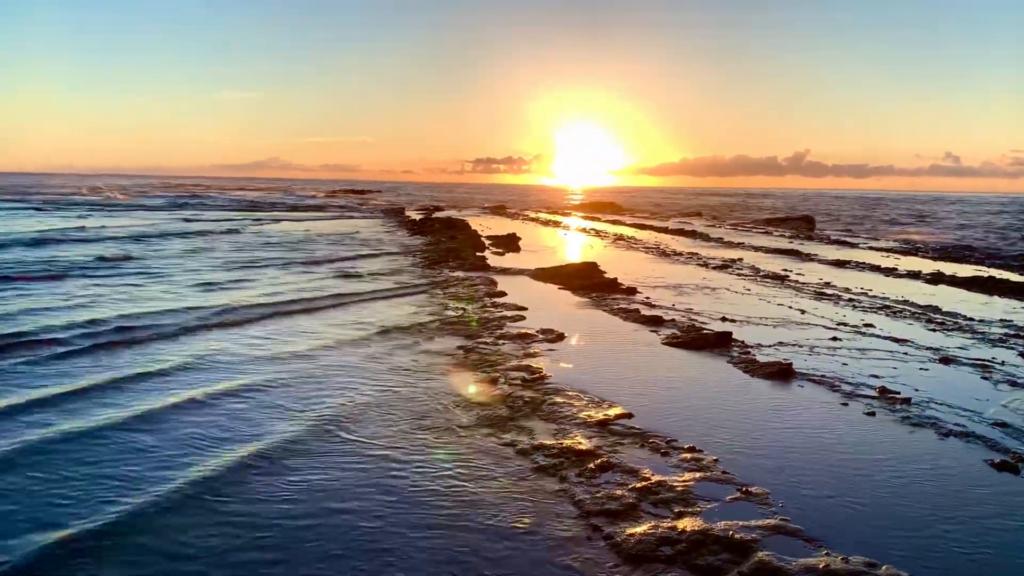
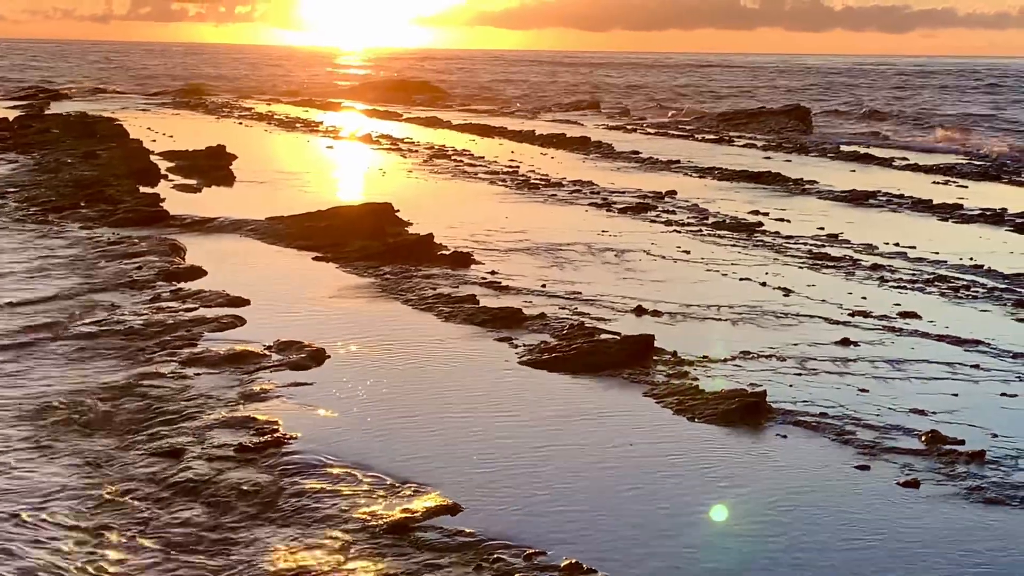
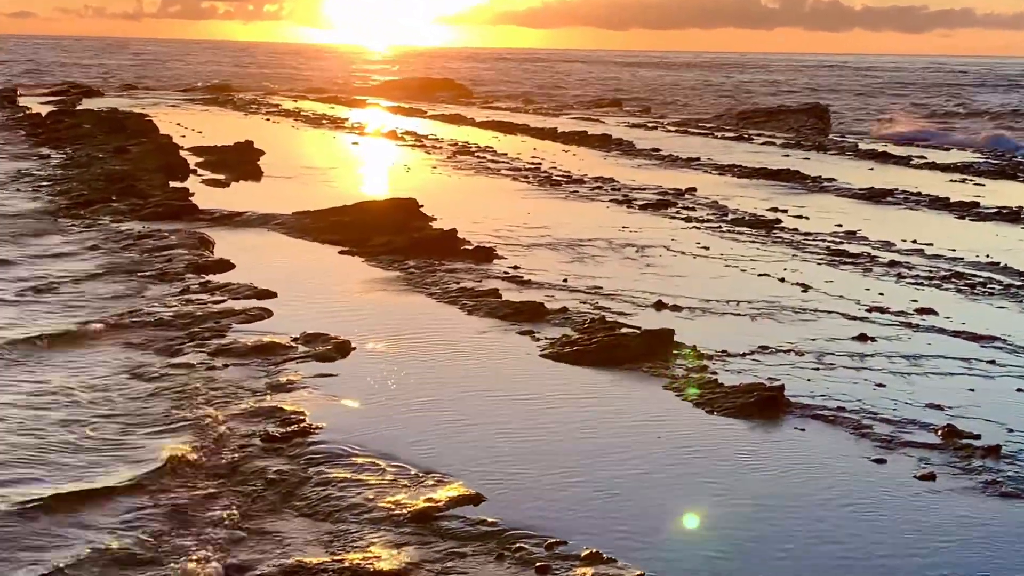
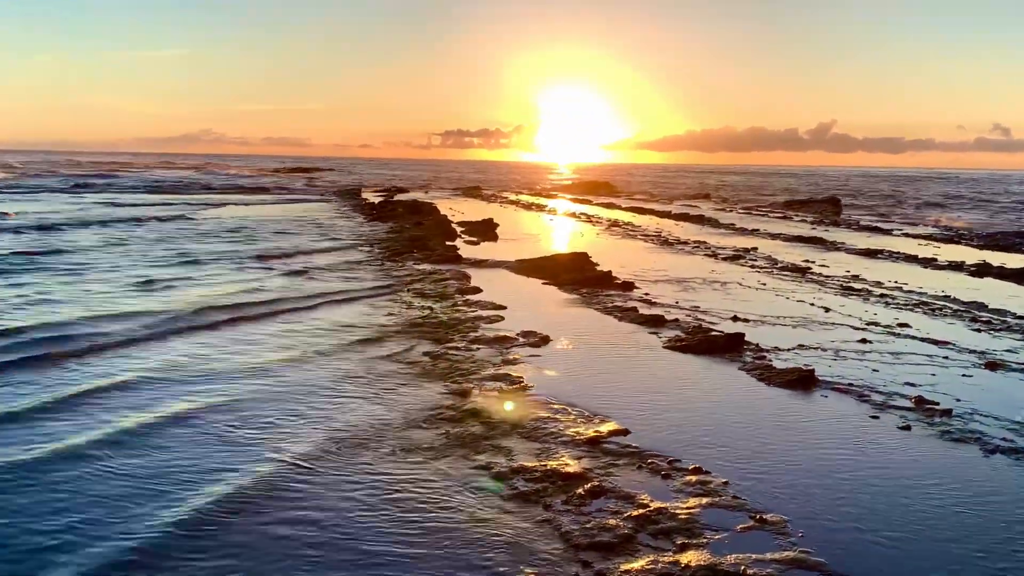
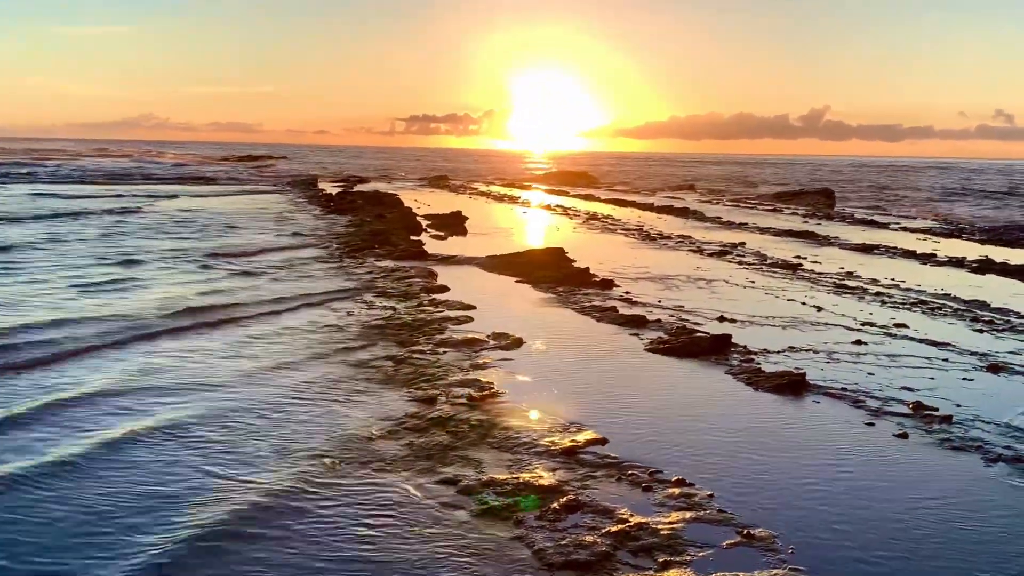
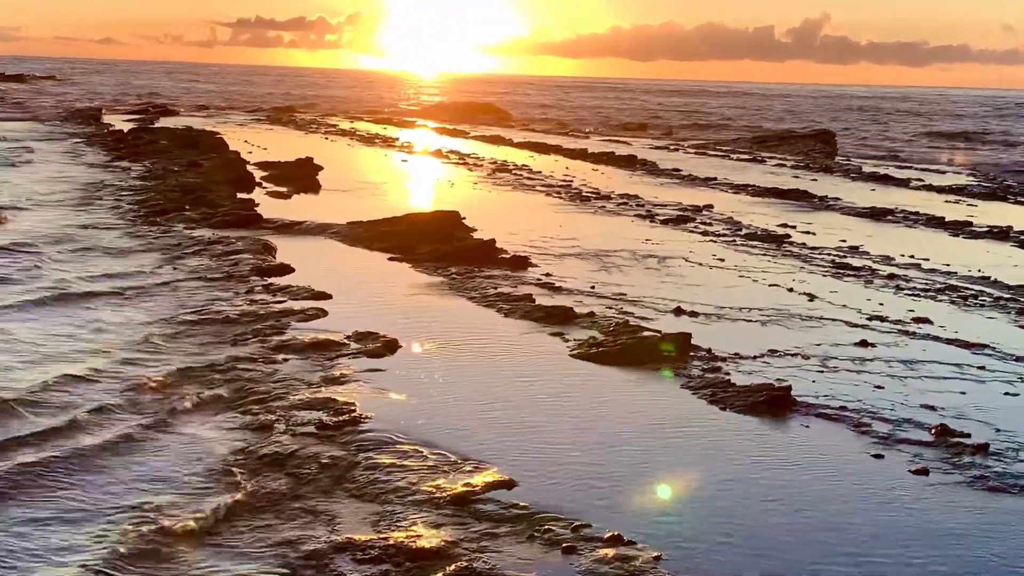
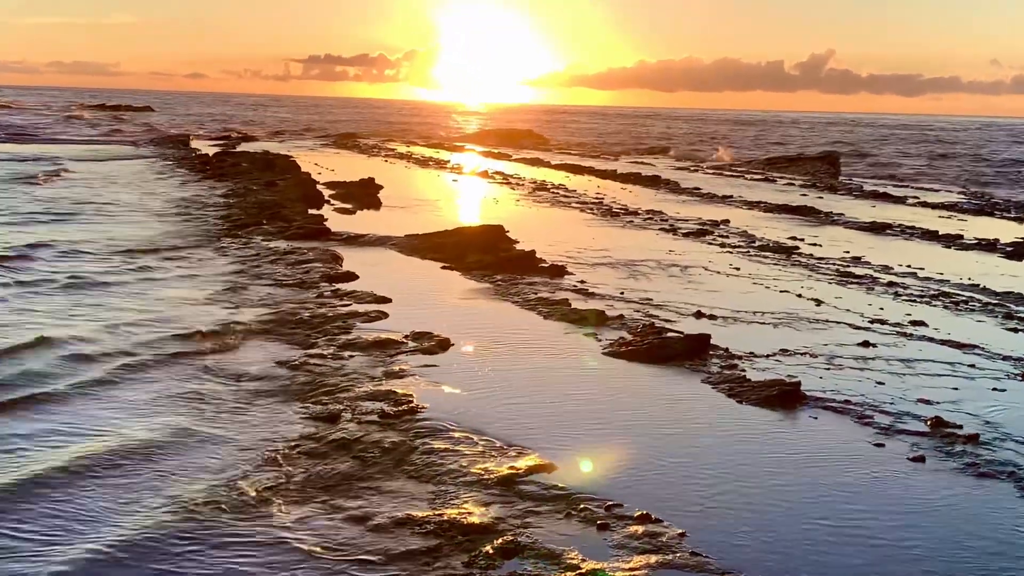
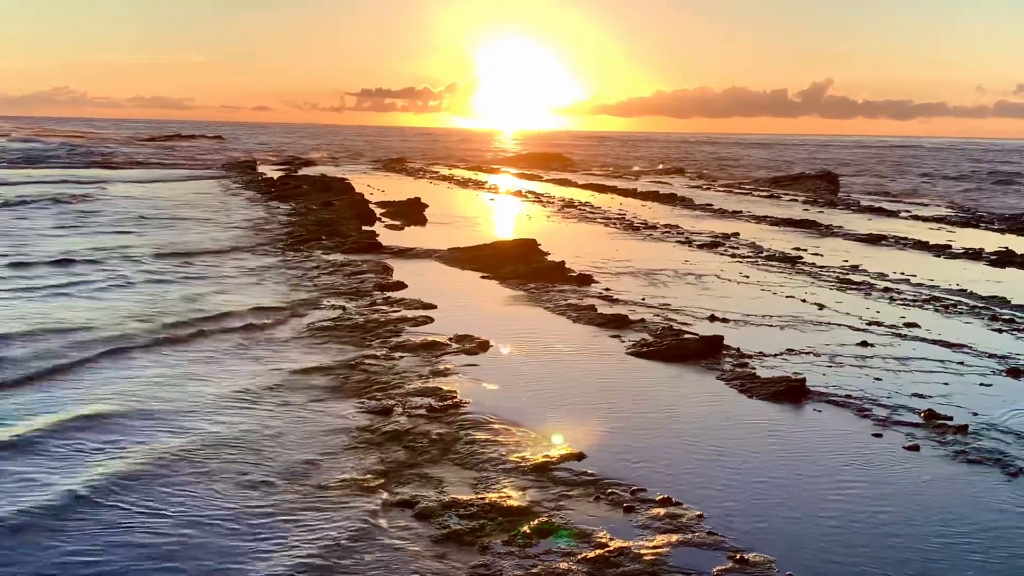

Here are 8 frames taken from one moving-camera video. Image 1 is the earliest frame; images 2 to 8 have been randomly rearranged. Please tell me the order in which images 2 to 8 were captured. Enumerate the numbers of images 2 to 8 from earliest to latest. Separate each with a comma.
4, 5, 8, 7, 6, 3, 2
